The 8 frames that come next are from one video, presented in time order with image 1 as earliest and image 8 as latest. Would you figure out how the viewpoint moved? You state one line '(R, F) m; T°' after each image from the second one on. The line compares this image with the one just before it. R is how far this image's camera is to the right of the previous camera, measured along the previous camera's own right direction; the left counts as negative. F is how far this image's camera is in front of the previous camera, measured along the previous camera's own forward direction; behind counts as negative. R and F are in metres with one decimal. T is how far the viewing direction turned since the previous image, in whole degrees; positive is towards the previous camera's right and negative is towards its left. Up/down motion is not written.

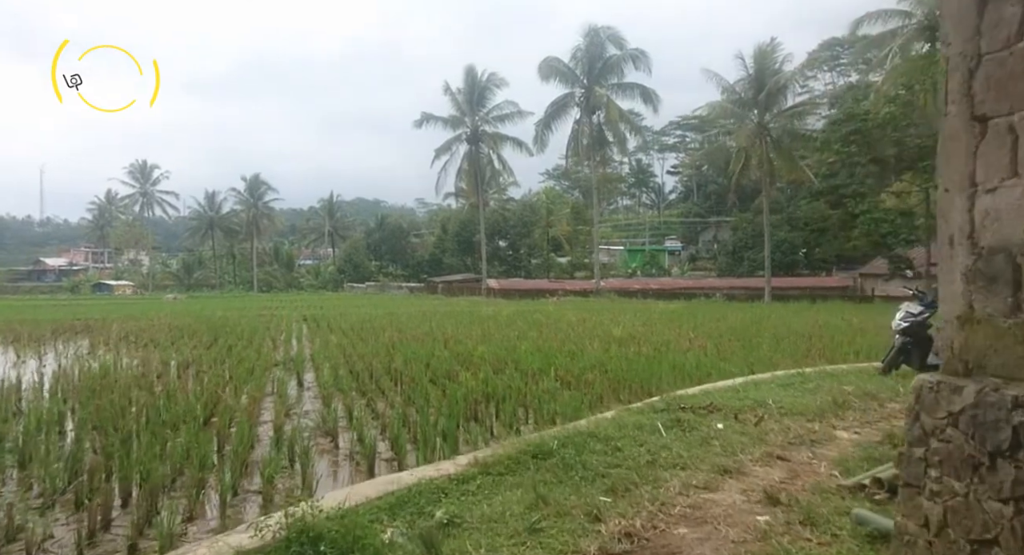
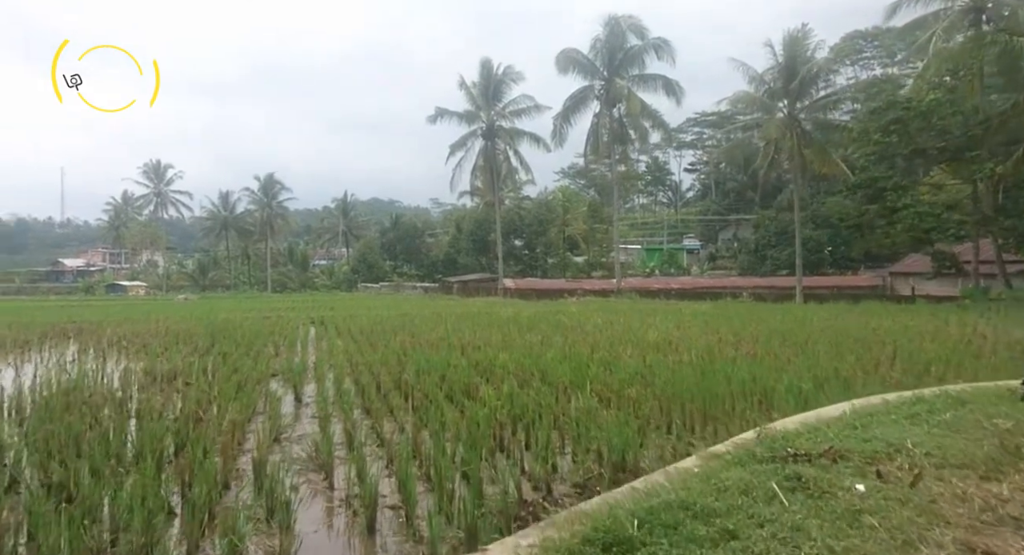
(-0.1, +1.0) m; -1°
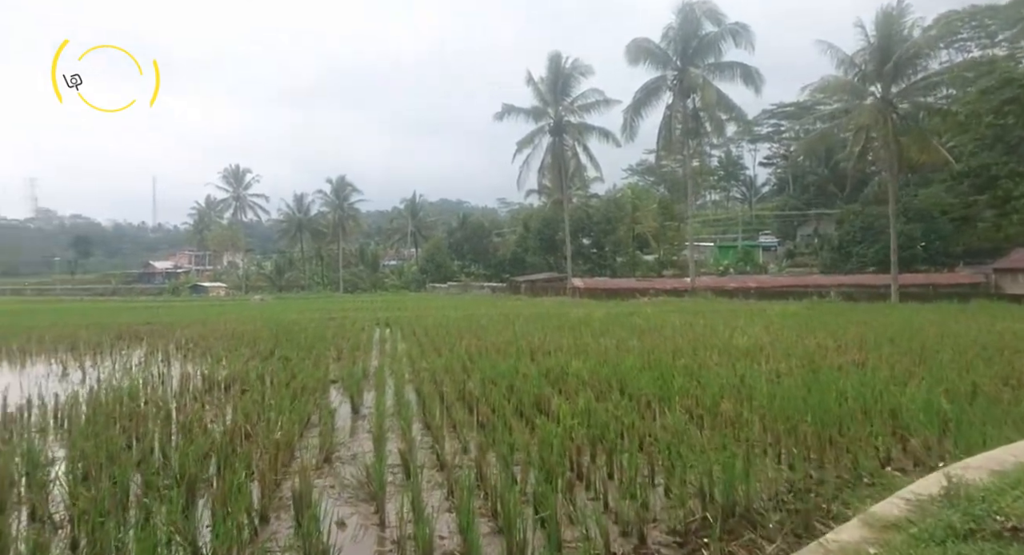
(-0.1, +0.6) m; -6°
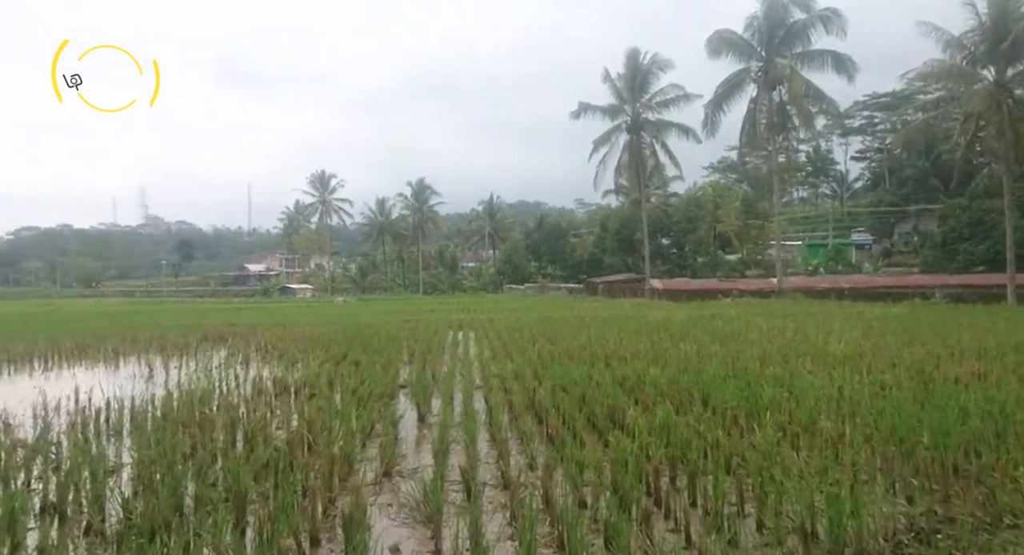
(0.0, +0.3) m; -7°
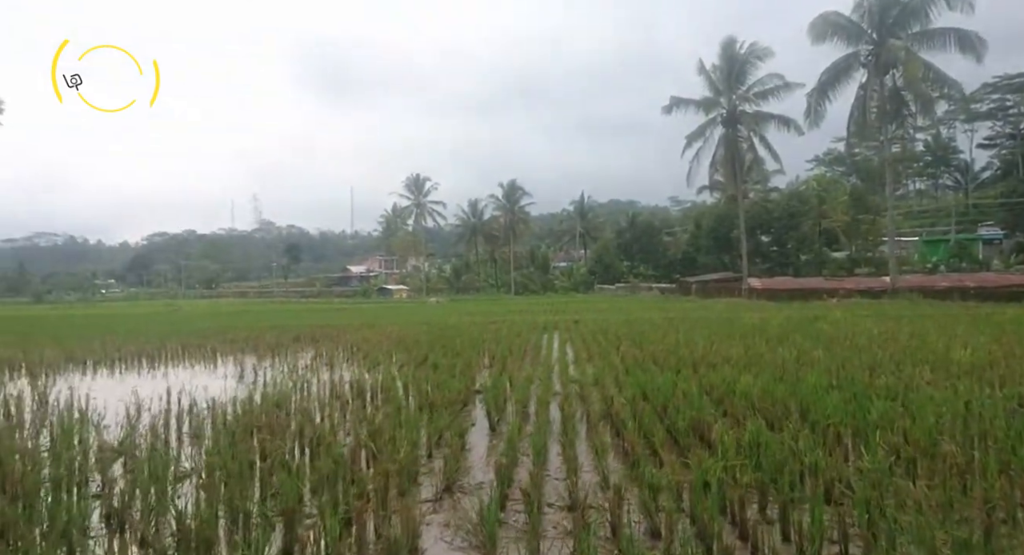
(+0.1, +0.2) m; -9°
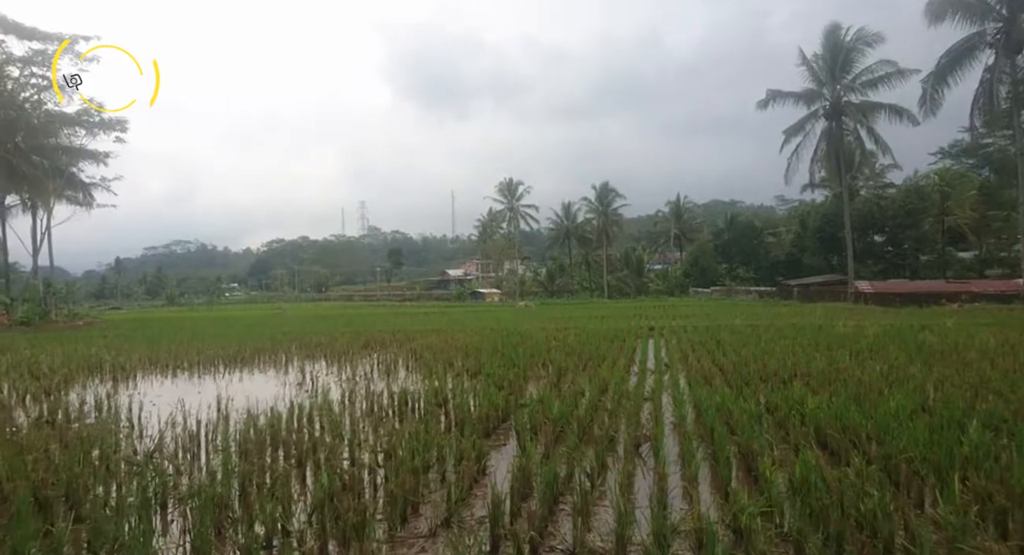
(+0.5, +0.2) m; -9°
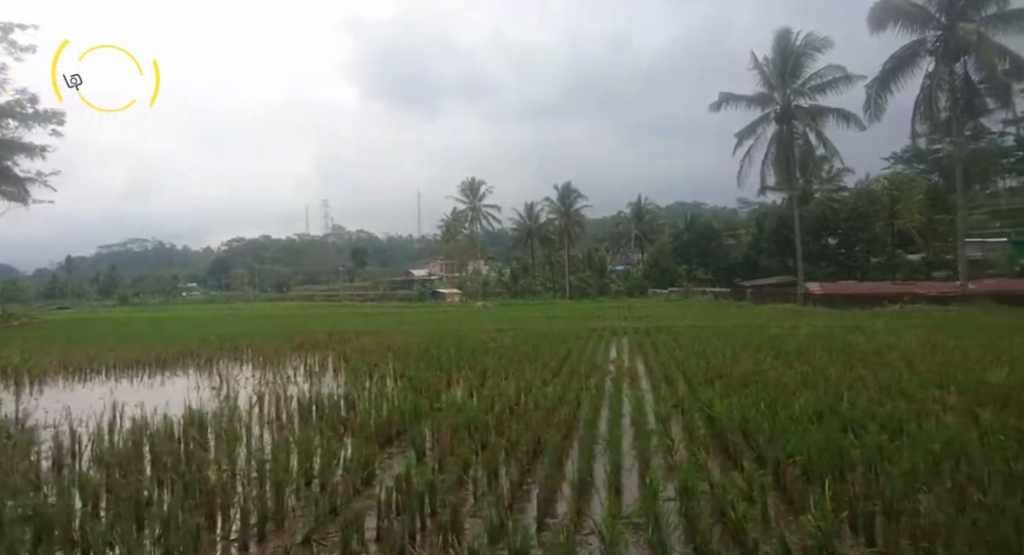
(+0.6, +0.1) m; +3°
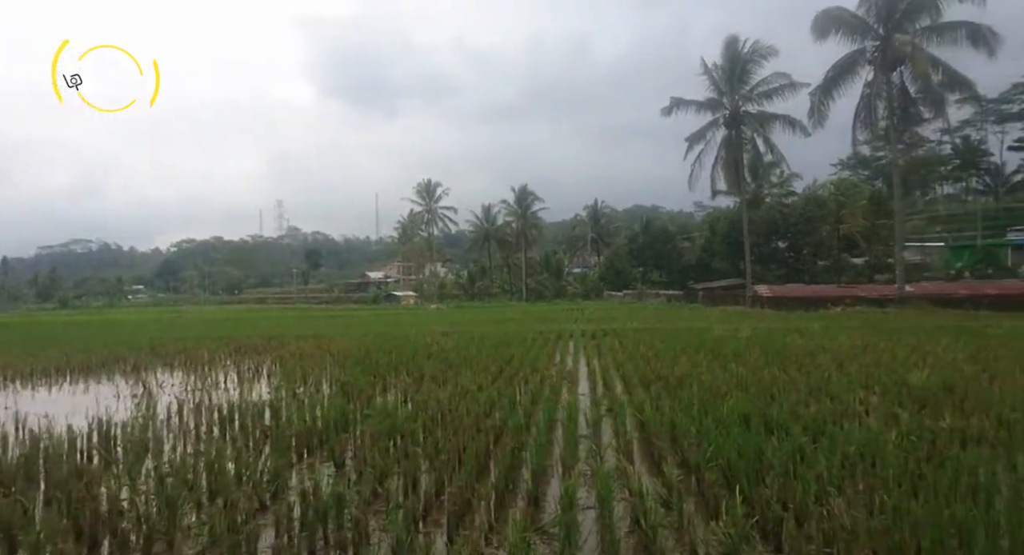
(+0.3, +0.1) m; +4°
